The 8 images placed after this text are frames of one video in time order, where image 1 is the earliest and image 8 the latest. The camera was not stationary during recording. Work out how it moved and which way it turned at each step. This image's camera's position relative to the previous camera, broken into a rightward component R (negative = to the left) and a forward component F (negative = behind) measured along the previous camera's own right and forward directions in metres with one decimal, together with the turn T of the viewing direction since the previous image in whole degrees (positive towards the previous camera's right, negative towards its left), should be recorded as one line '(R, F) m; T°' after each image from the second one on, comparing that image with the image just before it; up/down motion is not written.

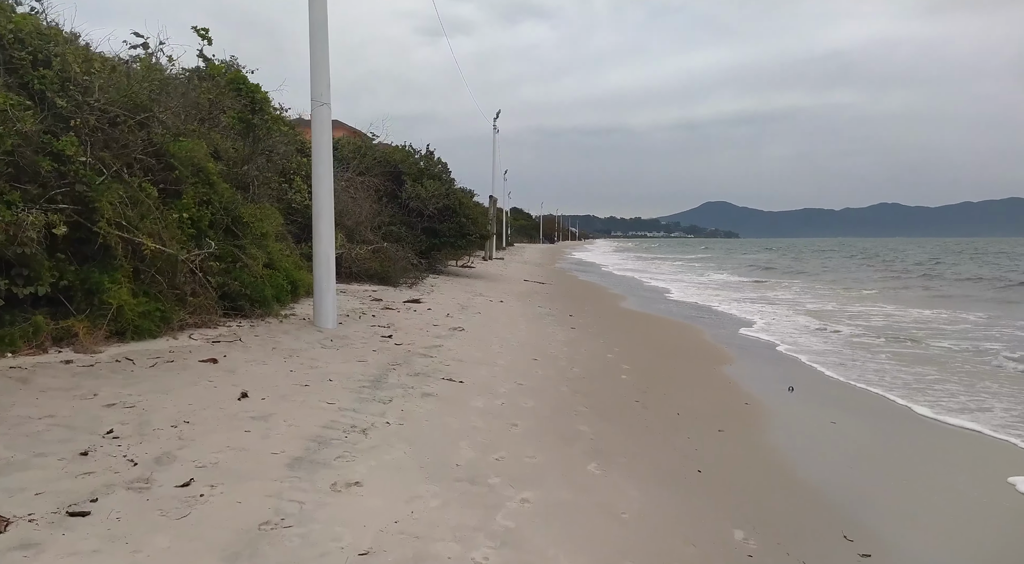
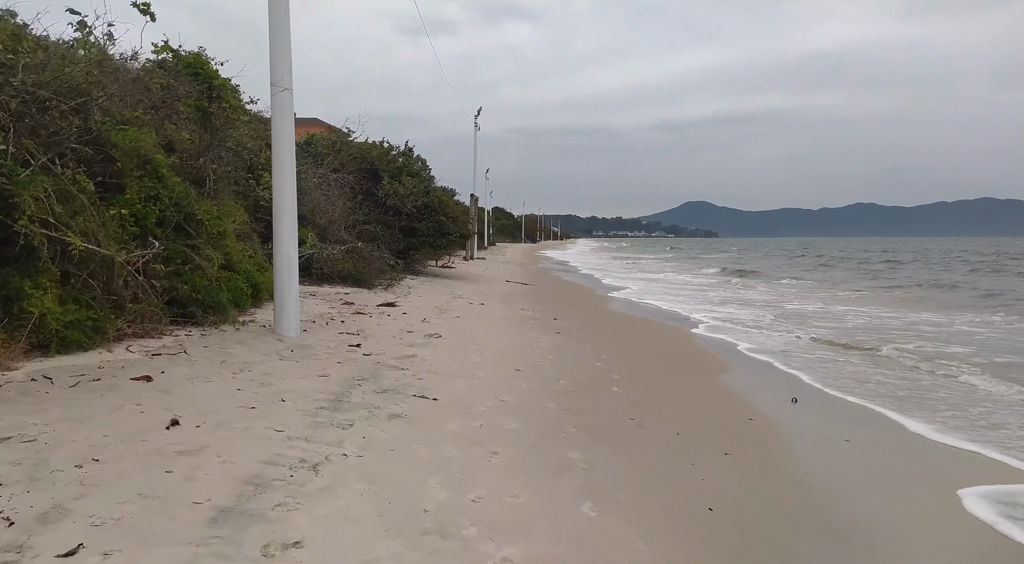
(0.0, +0.6) m; +1°
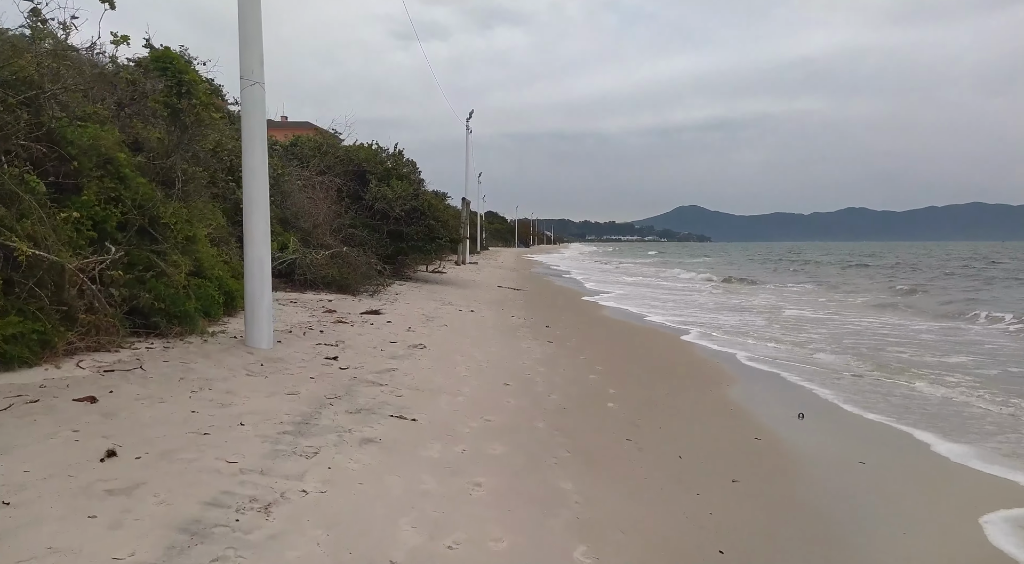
(0.0, +0.4) m; +1°
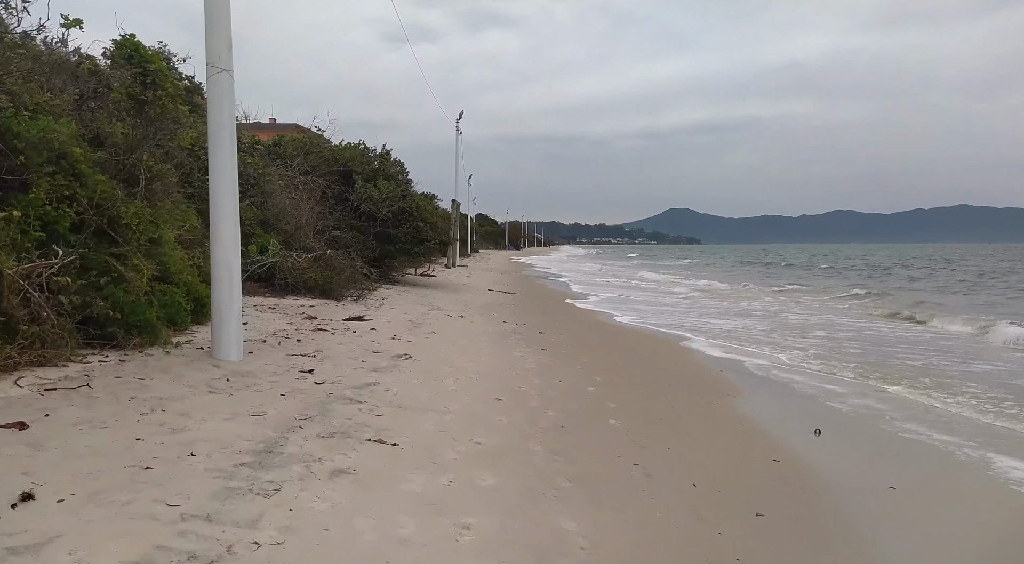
(0.0, +0.5) m; +1°
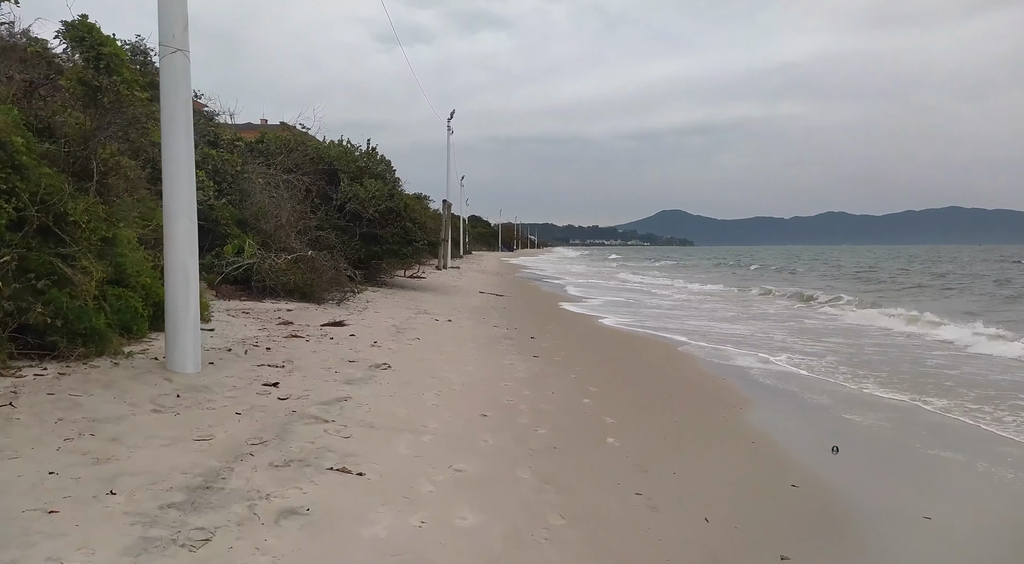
(0.0, +0.6) m; +1°
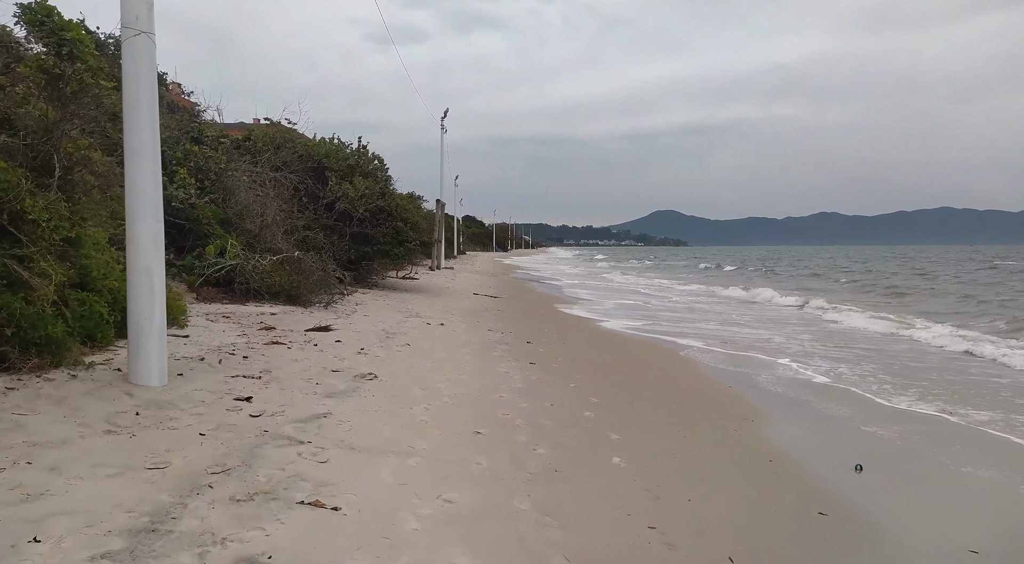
(0.0, +0.4) m; 0°
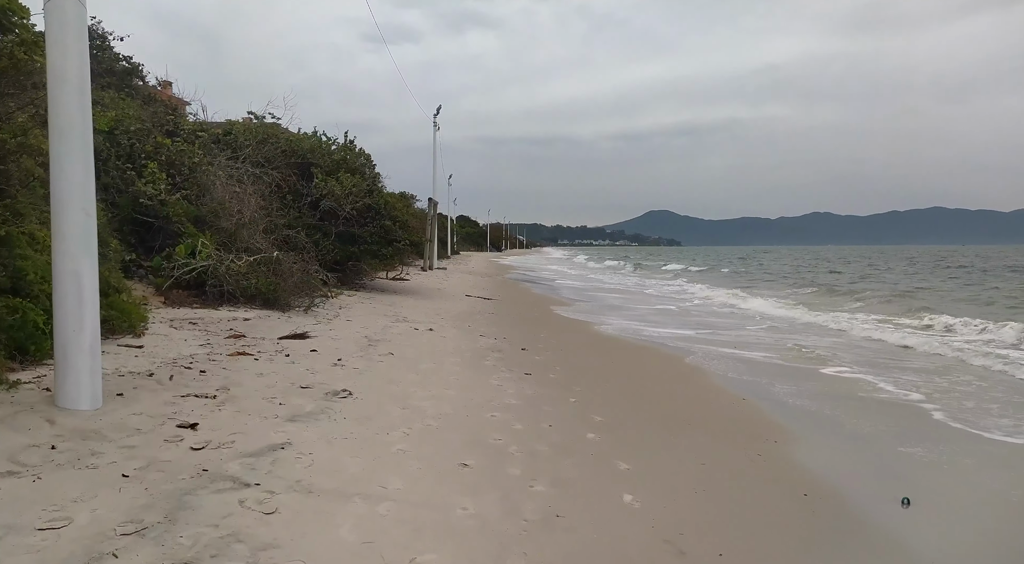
(0.0, +0.7) m; 0°
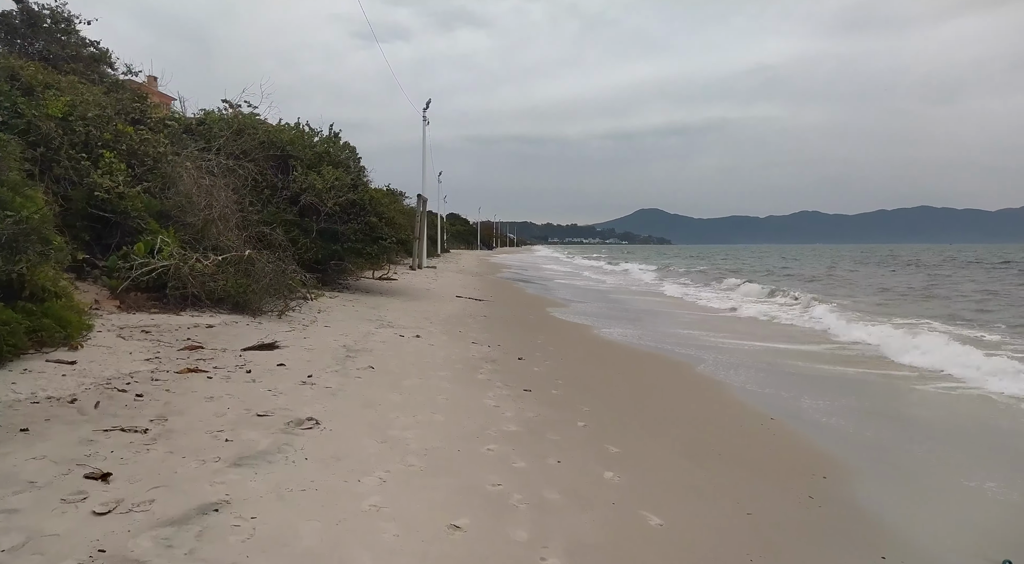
(-0.1, +0.9) m; +1°
